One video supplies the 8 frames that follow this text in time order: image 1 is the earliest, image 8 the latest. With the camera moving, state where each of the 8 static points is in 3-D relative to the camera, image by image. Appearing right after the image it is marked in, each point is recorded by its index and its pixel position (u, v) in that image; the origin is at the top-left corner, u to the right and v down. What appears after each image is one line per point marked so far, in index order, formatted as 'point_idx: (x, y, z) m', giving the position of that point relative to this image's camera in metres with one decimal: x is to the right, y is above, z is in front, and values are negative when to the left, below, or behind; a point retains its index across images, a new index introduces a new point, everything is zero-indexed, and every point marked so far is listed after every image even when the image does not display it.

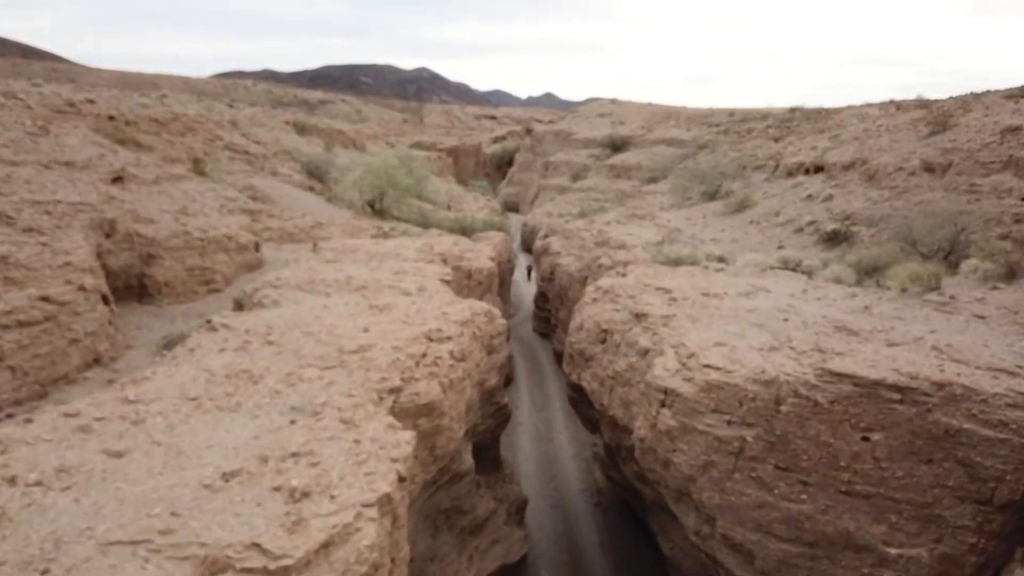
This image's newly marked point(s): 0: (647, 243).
0: (+2.2, +0.7, +13.7) m
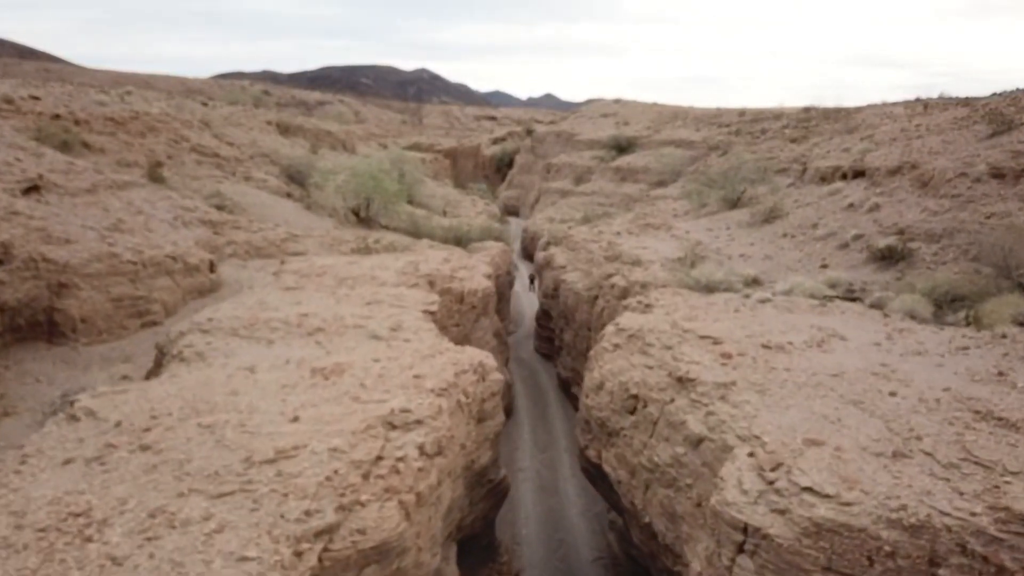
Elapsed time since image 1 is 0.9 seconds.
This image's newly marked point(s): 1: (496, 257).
0: (+2.2, +0.4, +12.0) m
1: (-0.3, +0.6, +17.5) m
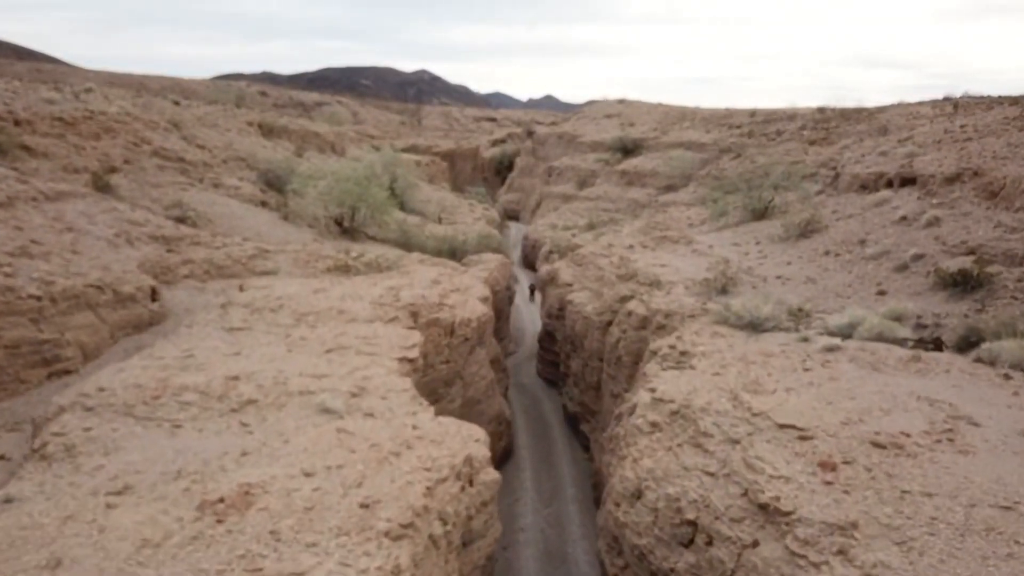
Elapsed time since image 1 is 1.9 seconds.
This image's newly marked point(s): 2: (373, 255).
0: (+2.2, 0.0, +10.3) m
1: (-0.3, +0.2, +15.9) m
2: (-2.3, +0.5, +14.0) m
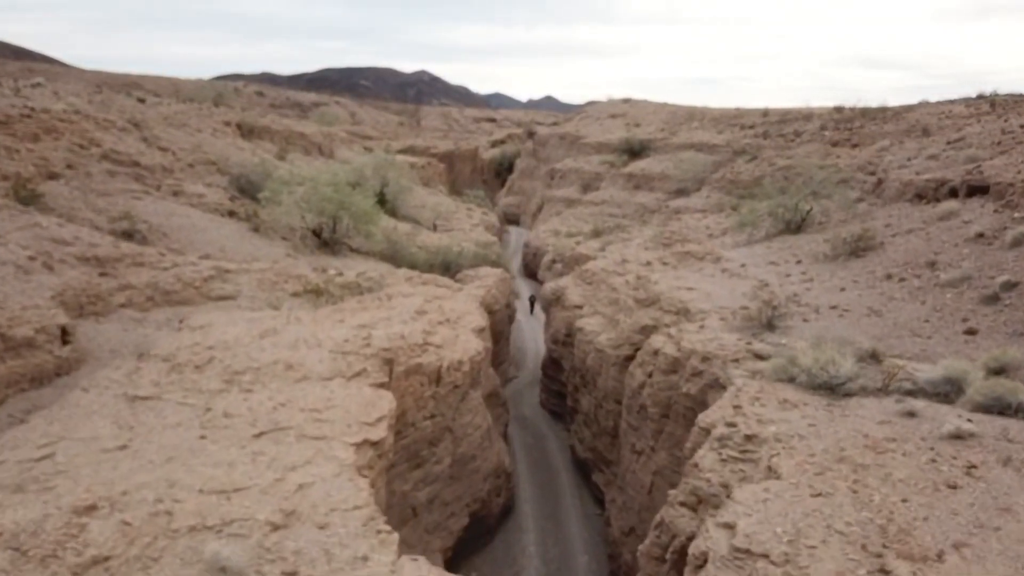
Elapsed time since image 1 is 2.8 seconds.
0: (+2.2, -0.3, +8.6) m
1: (-0.3, -0.1, +14.2) m
2: (-2.3, +0.2, +12.2) m
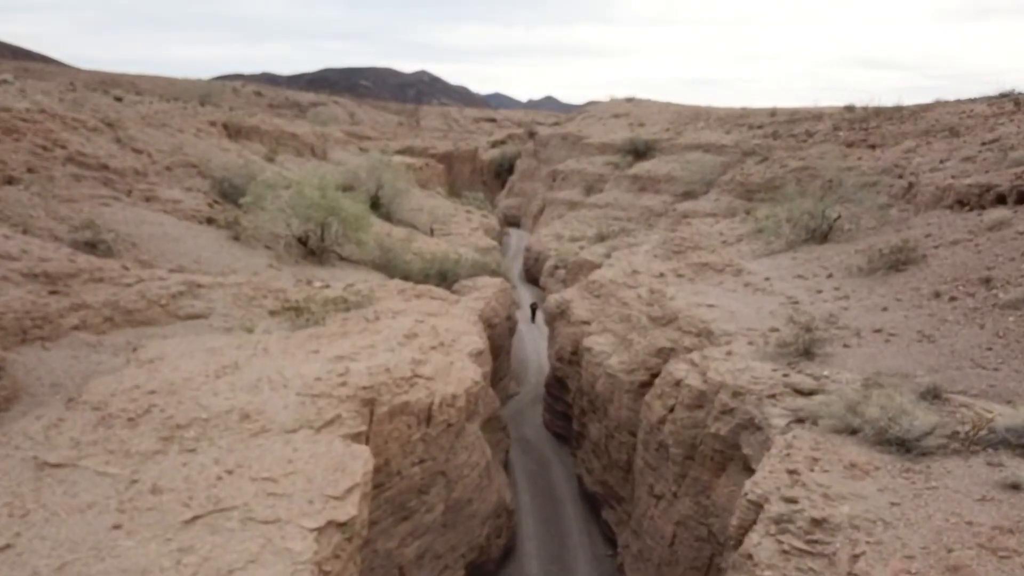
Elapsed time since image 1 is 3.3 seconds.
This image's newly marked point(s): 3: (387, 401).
0: (+2.2, -0.5, +7.6) m
1: (-0.3, -0.3, +13.2) m
2: (-2.2, 0.0, +11.3) m
3: (-0.9, -0.8, +6.1) m
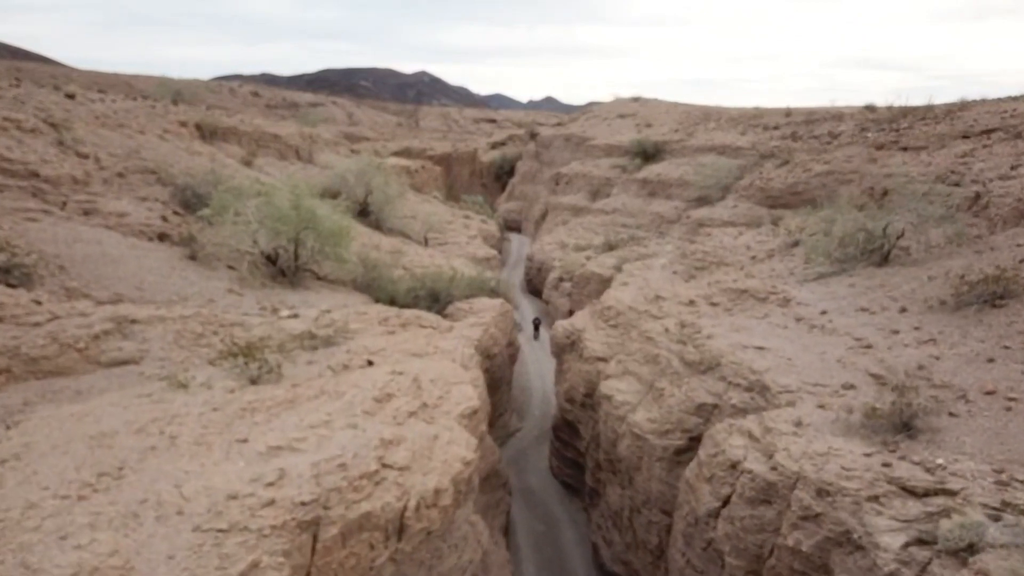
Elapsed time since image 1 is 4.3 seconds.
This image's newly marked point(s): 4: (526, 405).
0: (+2.2, -0.8, +5.9) m
1: (-0.3, -0.6, +11.5) m
2: (-2.2, -0.3, +9.5) m
3: (-0.9, -1.2, +4.3) m
4: (+0.2, -1.9, +14.0) m
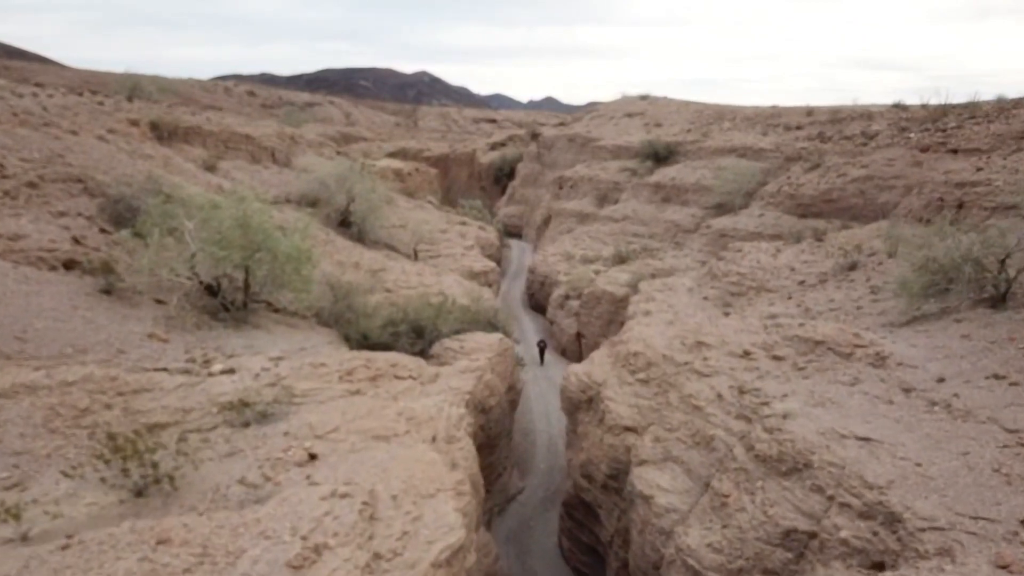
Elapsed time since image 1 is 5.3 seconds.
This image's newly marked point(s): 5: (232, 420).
0: (+2.2, -1.2, +3.7) m
1: (-0.3, -1.0, +9.3) m
2: (-2.2, -0.7, +7.3) m
3: (-0.9, -1.6, +2.1) m
4: (+0.2, -2.3, +11.8) m
5: (-2.0, -0.9, +6.1) m
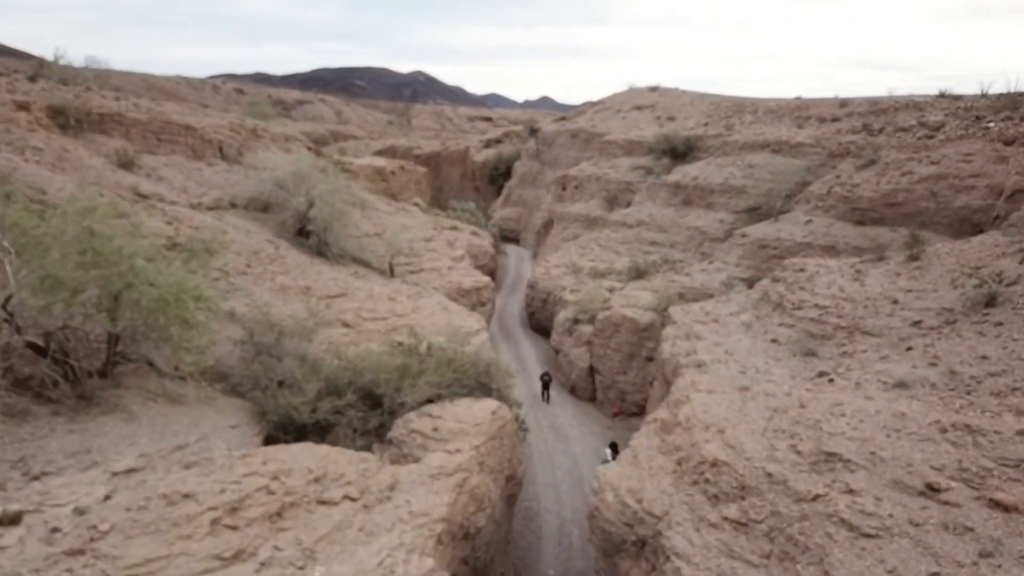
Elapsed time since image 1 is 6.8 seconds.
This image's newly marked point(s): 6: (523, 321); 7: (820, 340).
0: (+2.2, -1.6, +0.5) m
1: (-0.3, -1.4, +6.0) m
2: (-2.2, -1.1, +4.1) m
3: (-0.8, -2.0, -1.1) m
4: (+0.2, -2.7, +8.6) m
5: (-2.0, -1.3, +2.9) m
6: (+0.3, -0.8, +19.8) m
7: (+3.1, -0.4, +8.4) m
